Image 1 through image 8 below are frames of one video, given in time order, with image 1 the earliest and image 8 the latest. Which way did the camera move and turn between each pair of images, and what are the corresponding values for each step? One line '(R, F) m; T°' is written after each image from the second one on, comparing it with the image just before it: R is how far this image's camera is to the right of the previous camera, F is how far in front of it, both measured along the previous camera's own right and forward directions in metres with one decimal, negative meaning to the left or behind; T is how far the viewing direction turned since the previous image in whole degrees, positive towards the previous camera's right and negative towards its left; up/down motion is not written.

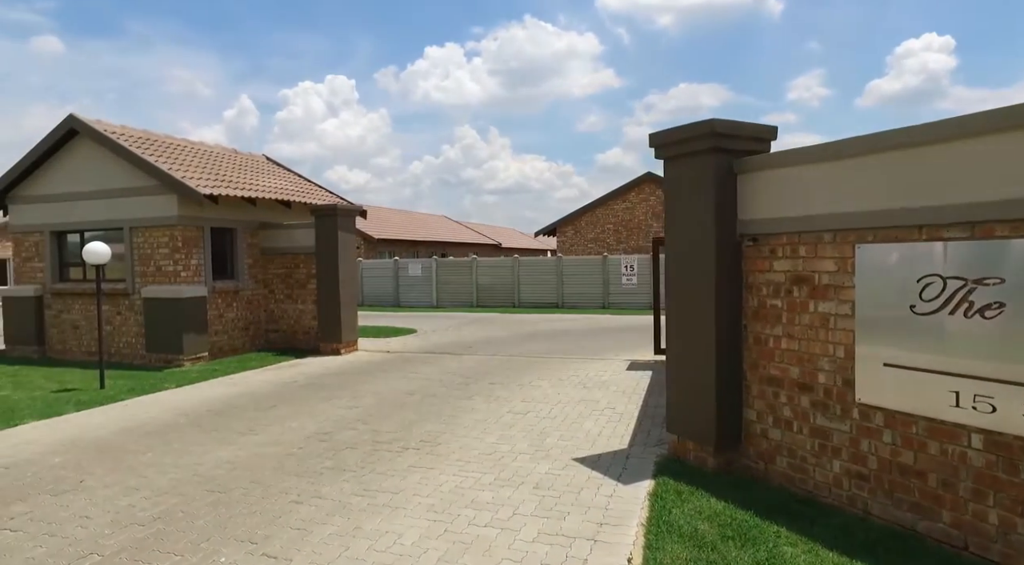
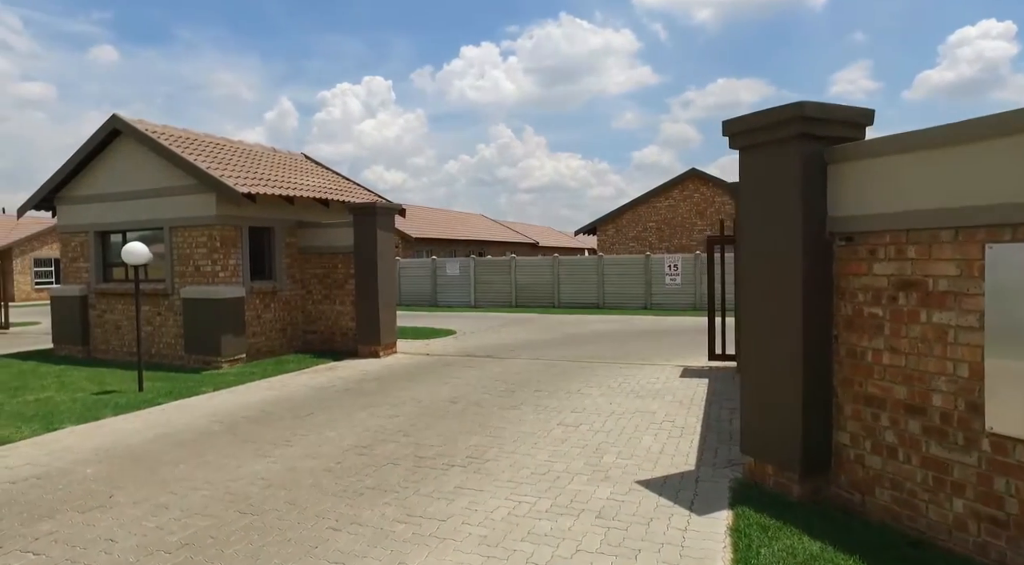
(-0.2, +0.5) m; -3°
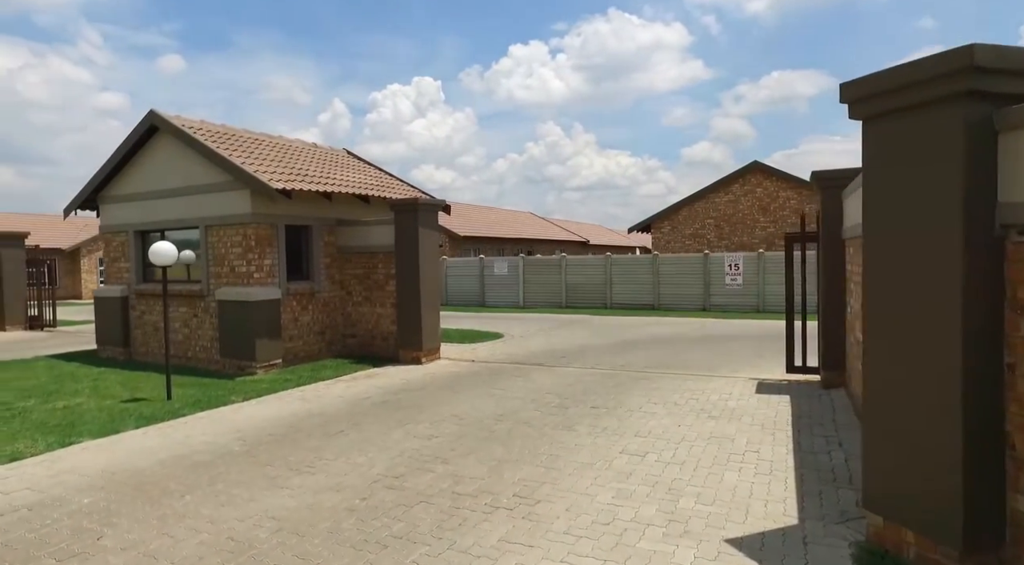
(-0.1, +1.0) m; -4°
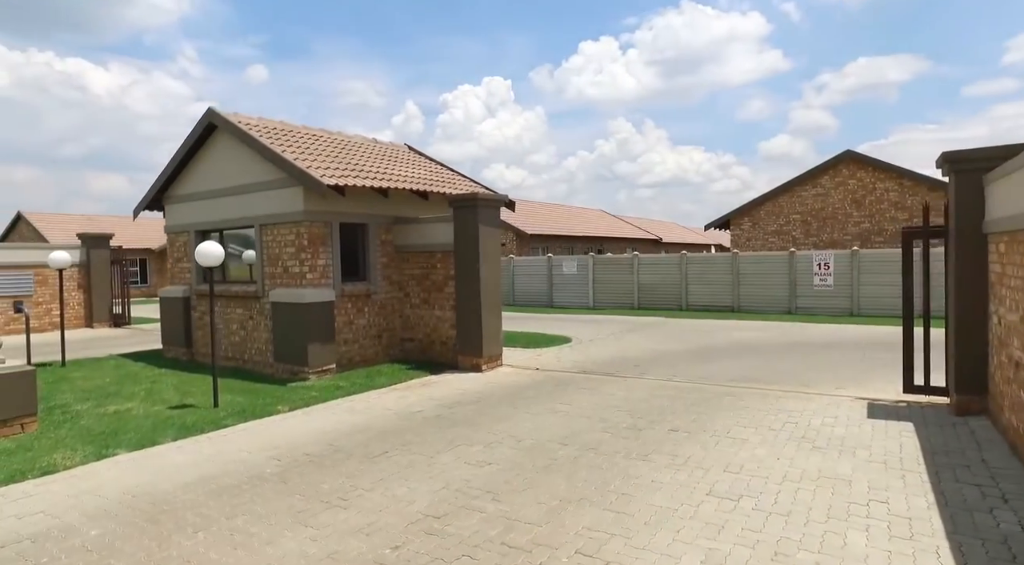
(0.0, +0.9) m; -6°
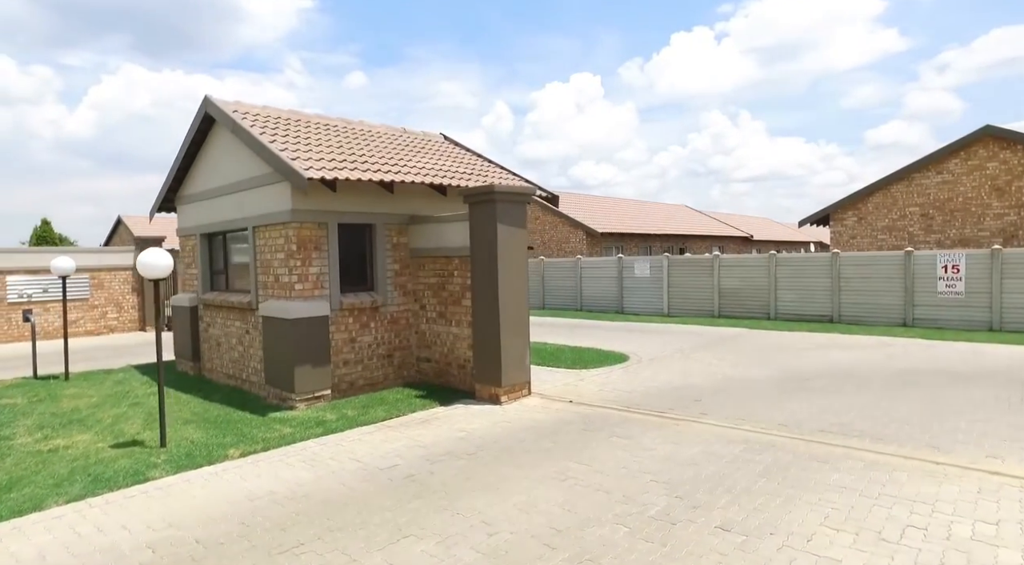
(+0.8, +2.2) m; -8°
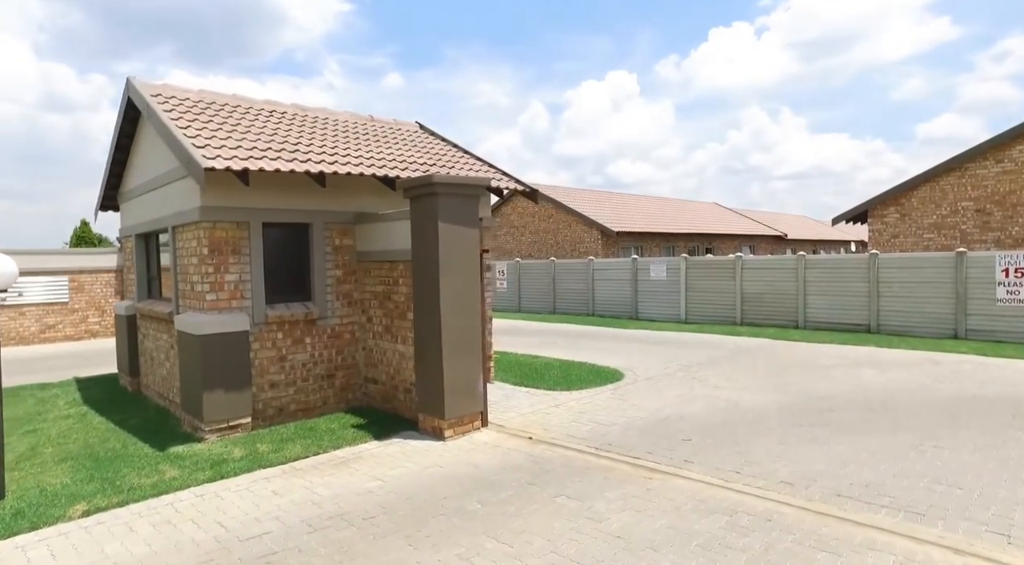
(+1.0, +1.7) m; -3°
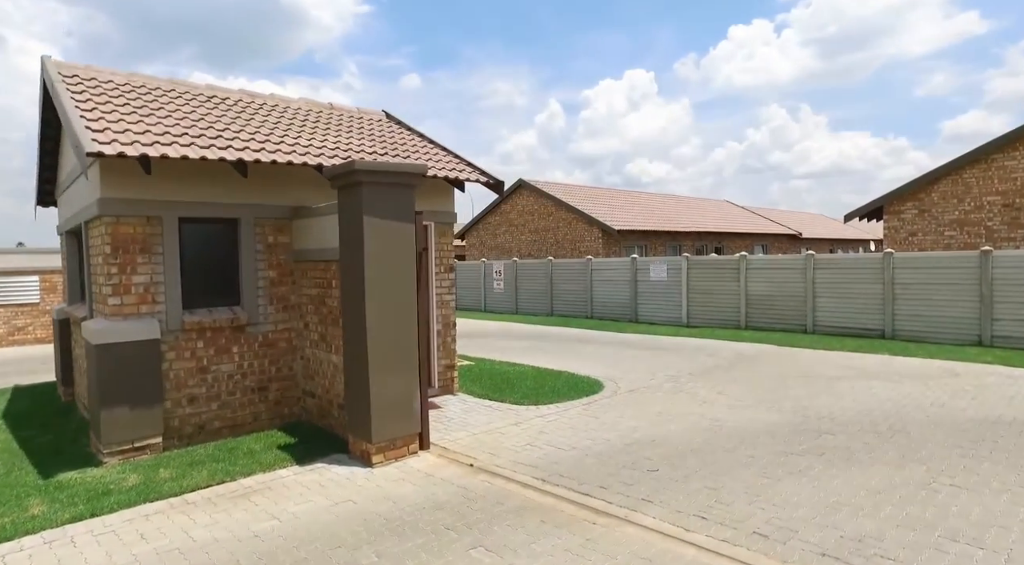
(+0.7, +1.1) m; -2°
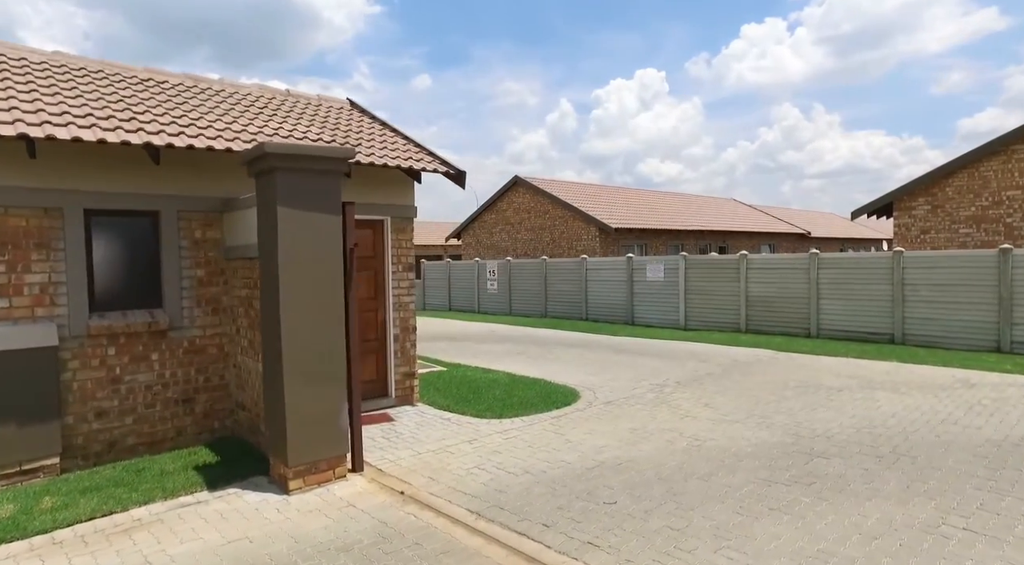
(+0.6, +0.9) m; -1°
